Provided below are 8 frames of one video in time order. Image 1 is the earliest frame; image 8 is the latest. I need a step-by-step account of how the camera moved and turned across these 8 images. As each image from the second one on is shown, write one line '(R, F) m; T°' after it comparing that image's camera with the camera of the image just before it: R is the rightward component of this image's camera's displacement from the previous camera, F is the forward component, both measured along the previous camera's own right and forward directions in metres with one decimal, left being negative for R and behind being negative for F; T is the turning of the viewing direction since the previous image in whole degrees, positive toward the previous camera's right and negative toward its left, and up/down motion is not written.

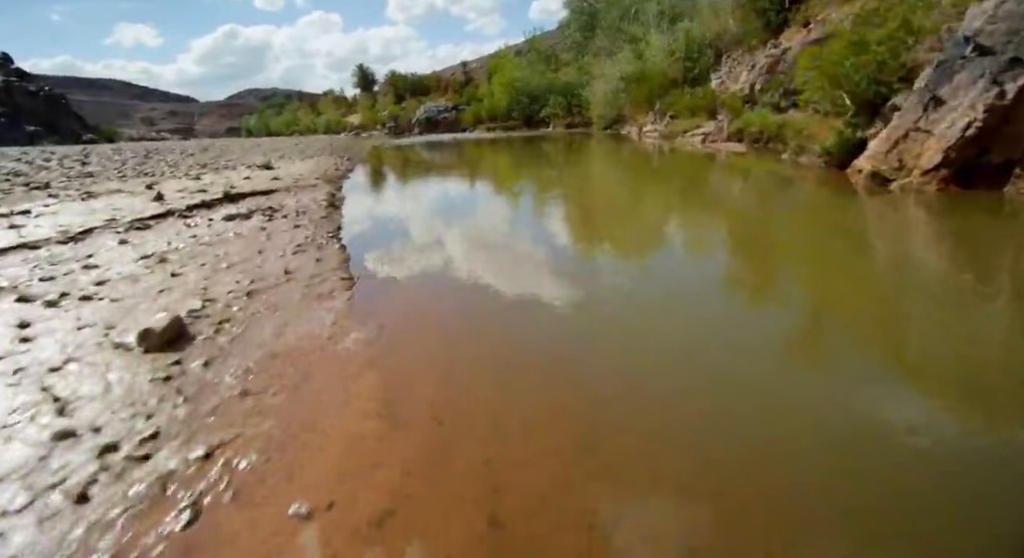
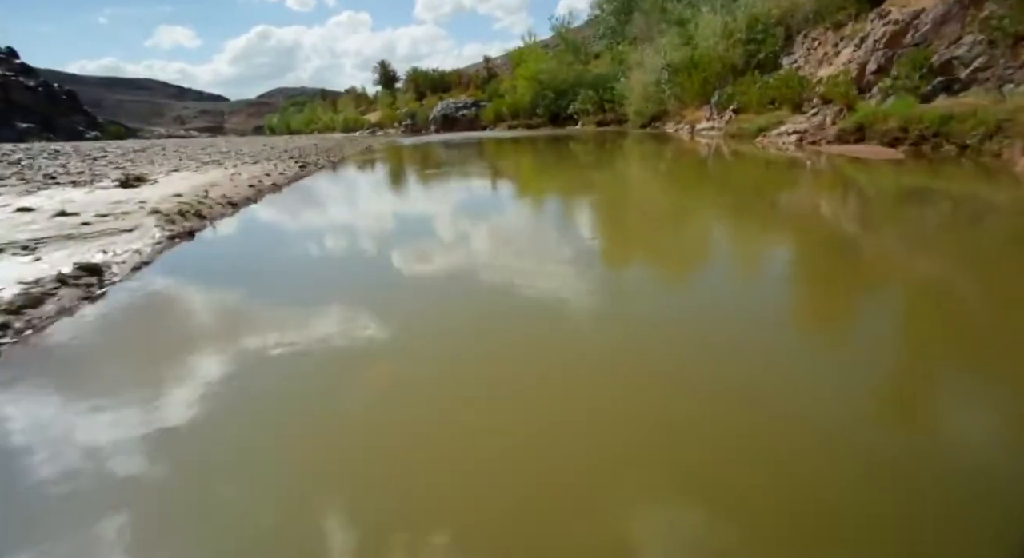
(0.0, +1.1) m; -2°
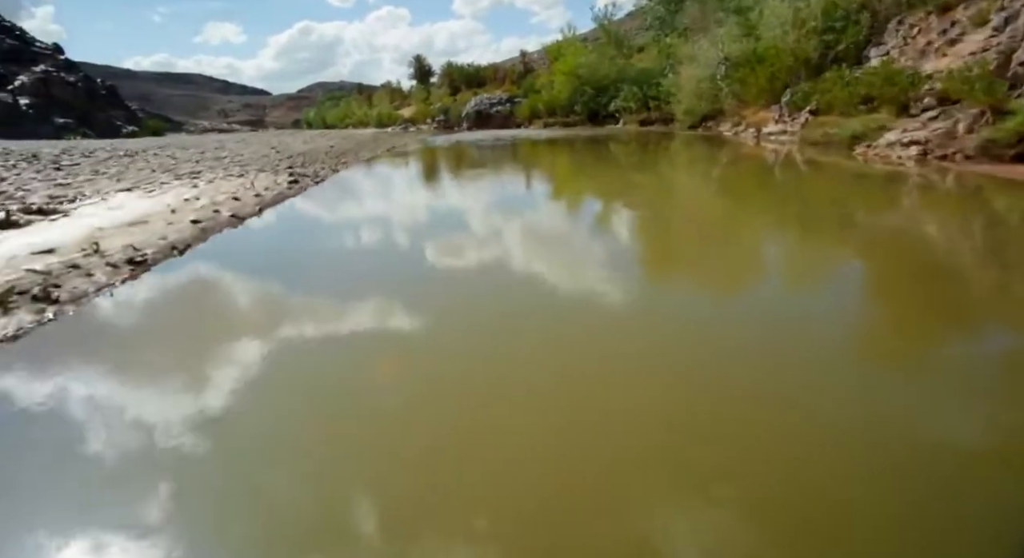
(0.0, +0.6) m; -3°
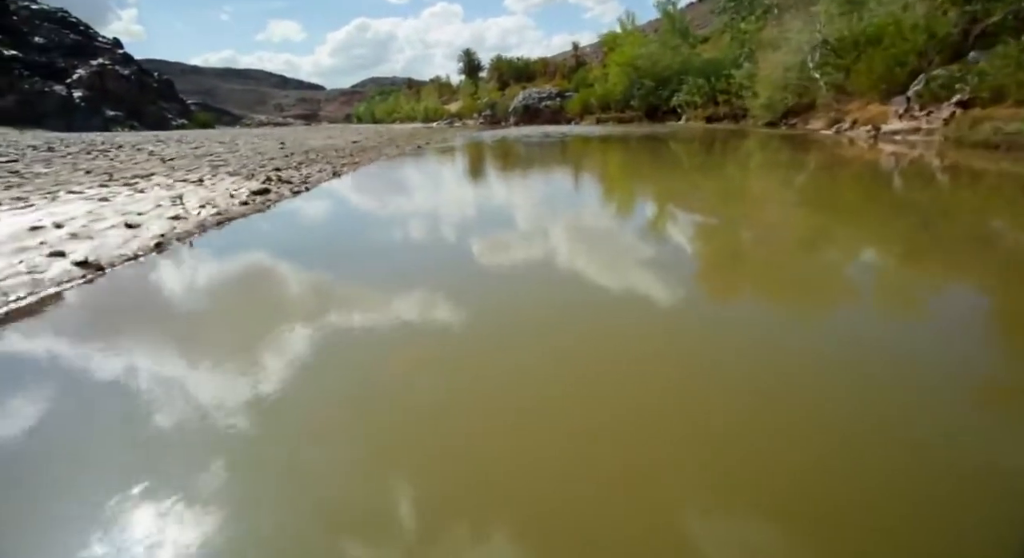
(0.0, +0.7) m; -5°
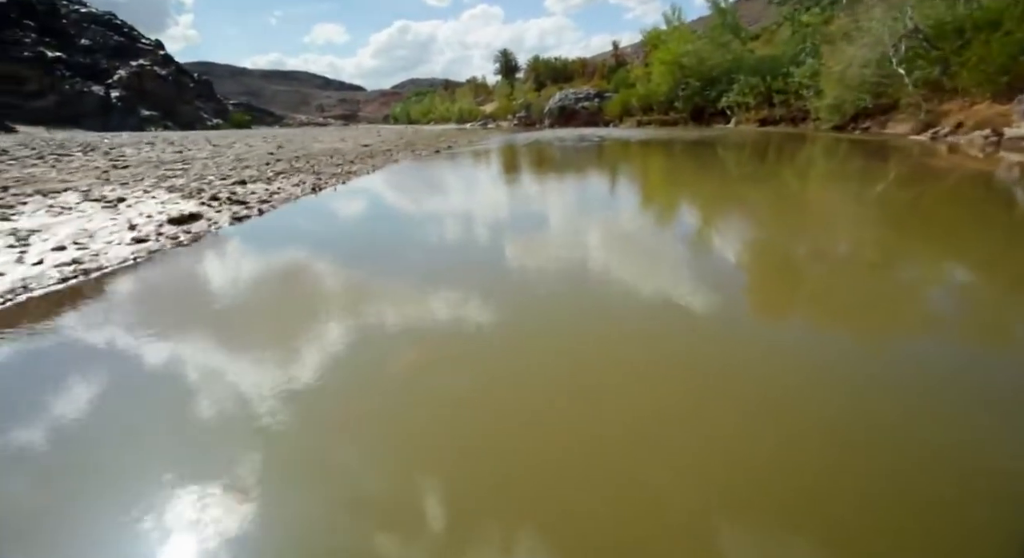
(0.0, +0.6) m; -4°
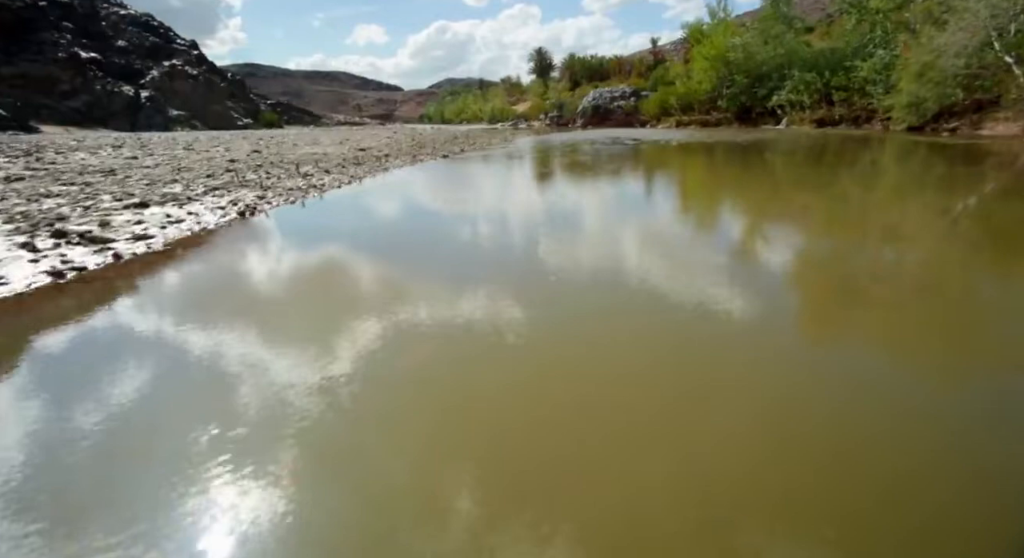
(+0.1, +0.6) m; -3°
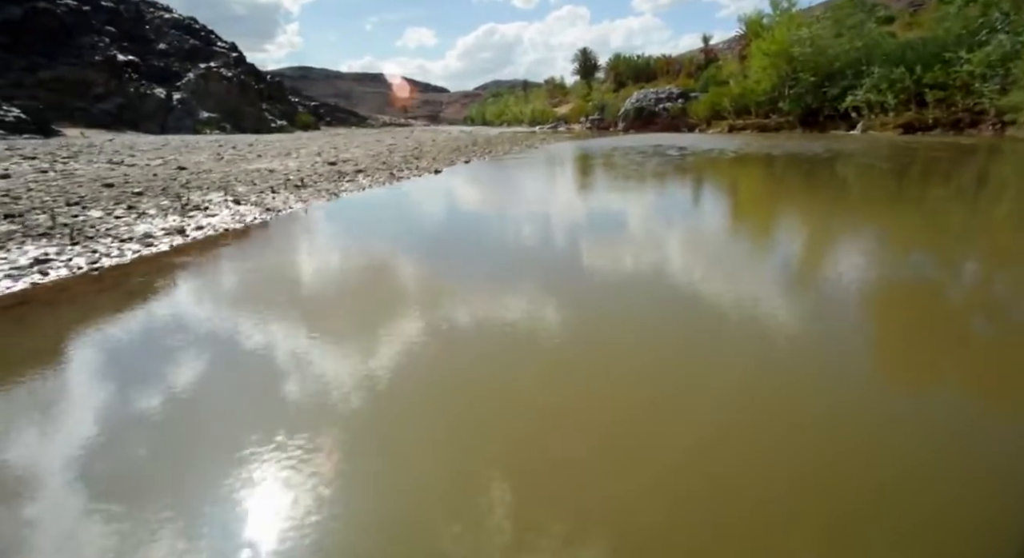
(+0.2, +0.8) m; -4°
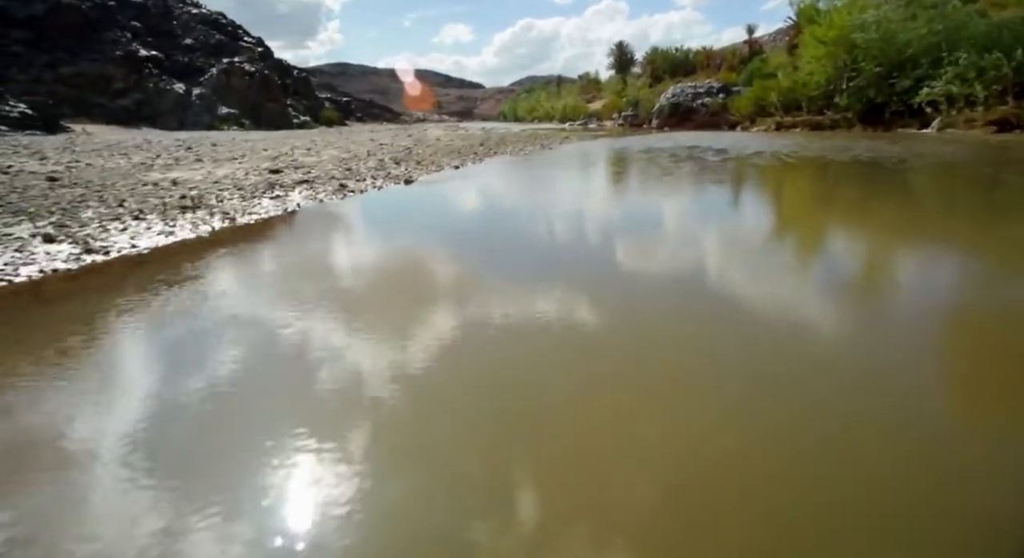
(+0.2, +0.7) m; -3°
